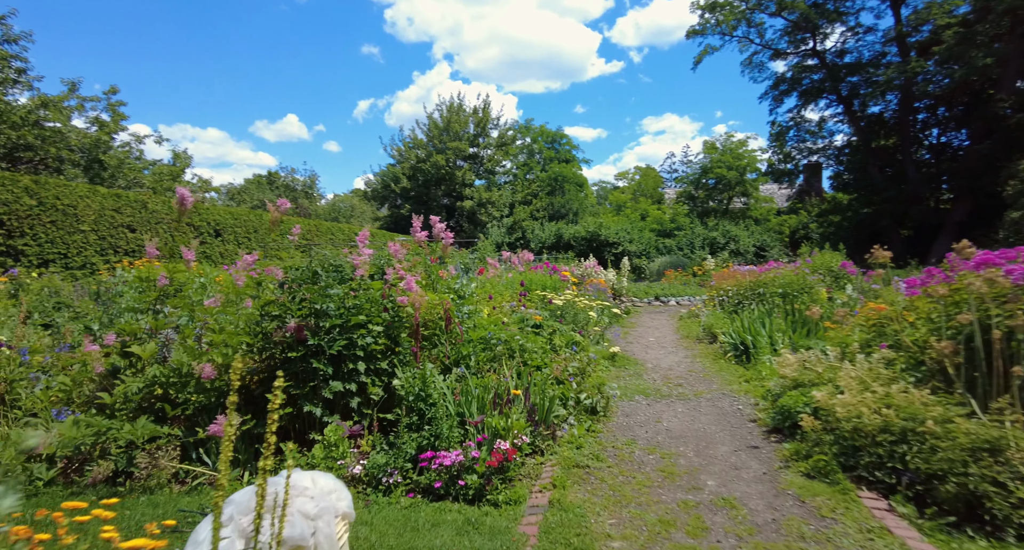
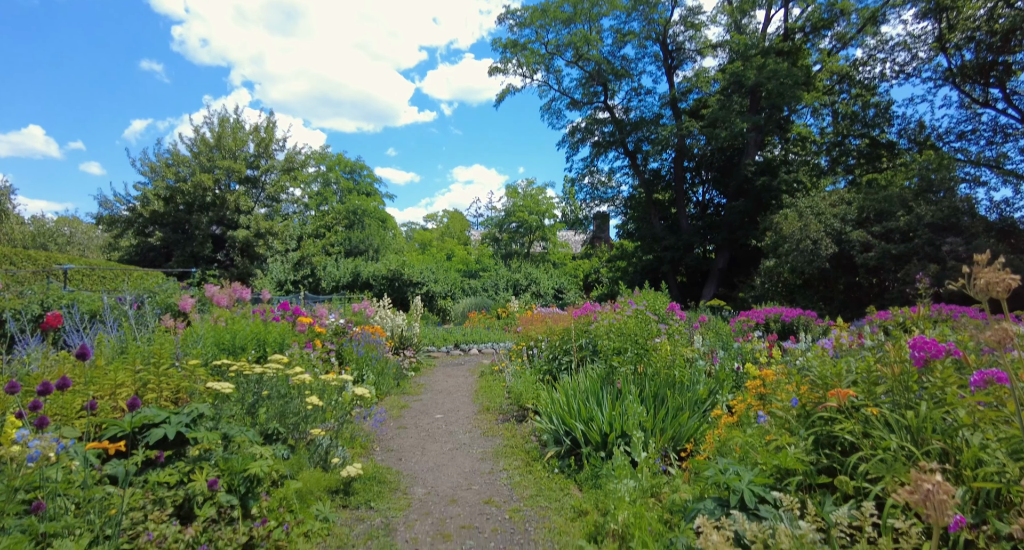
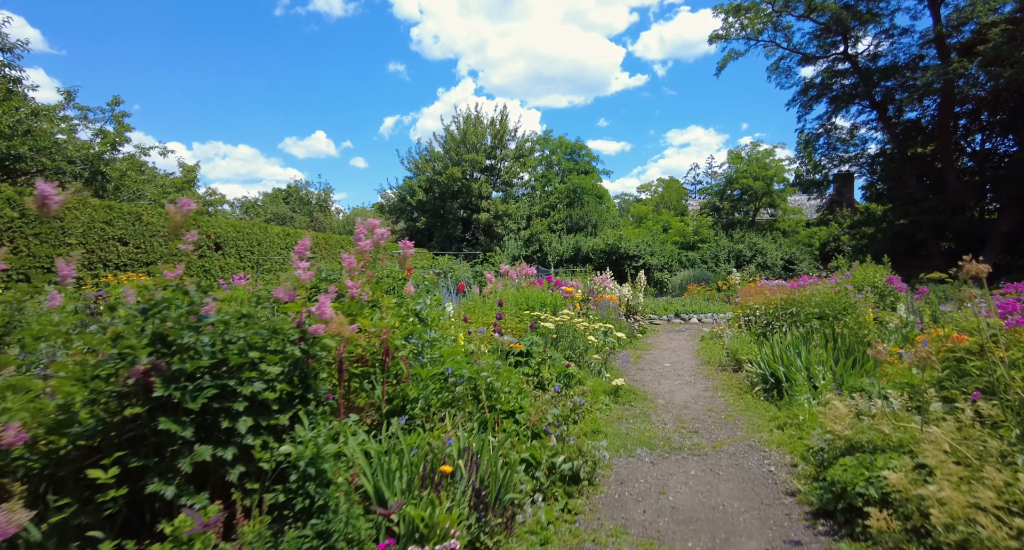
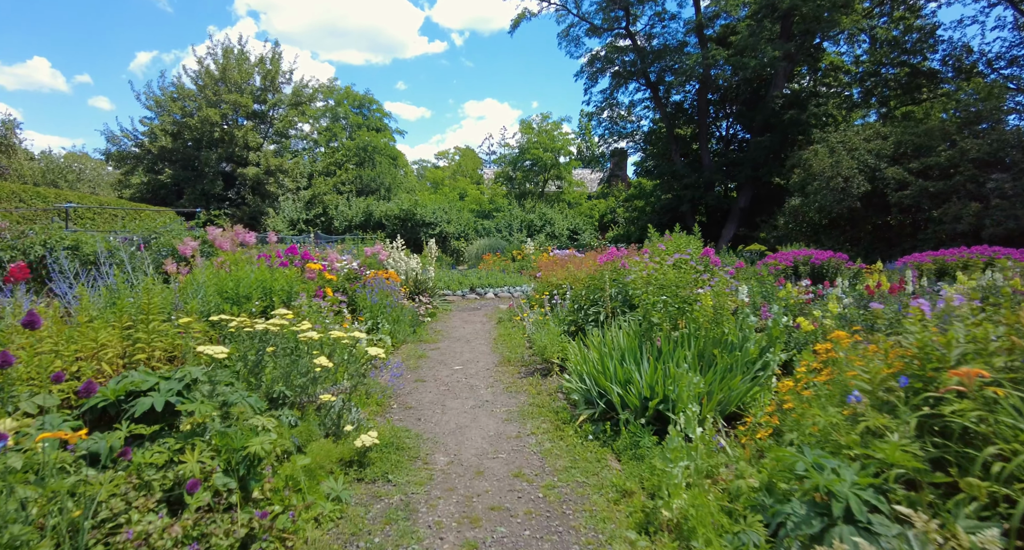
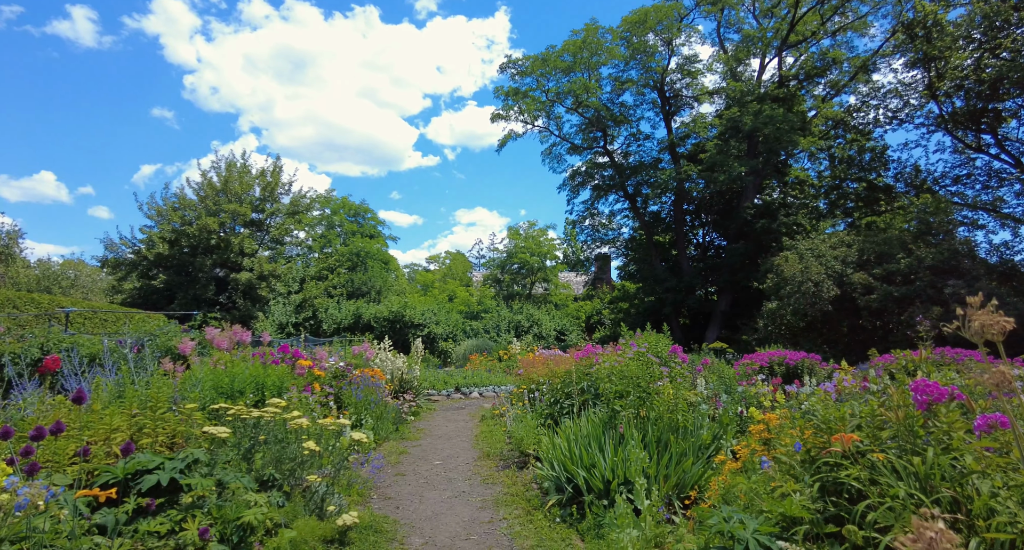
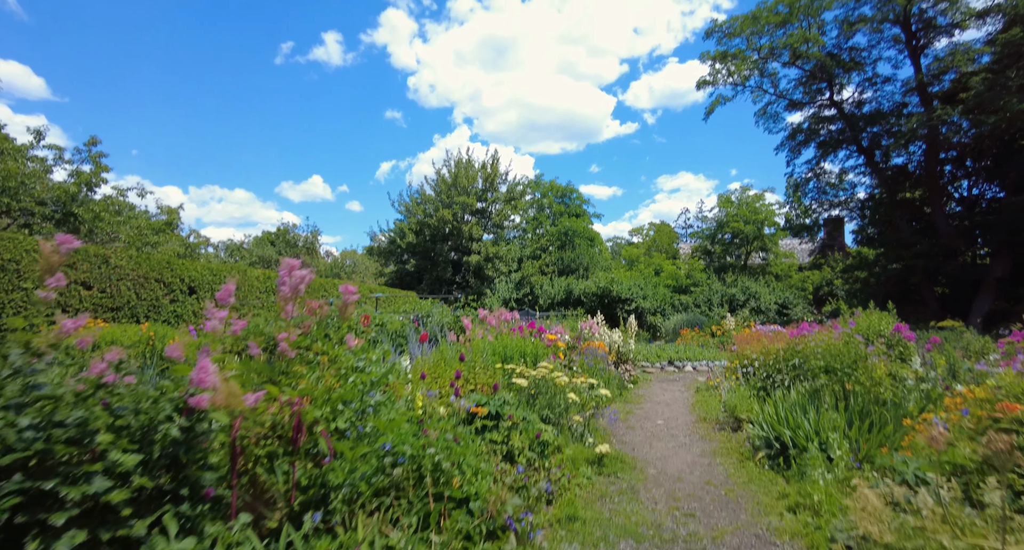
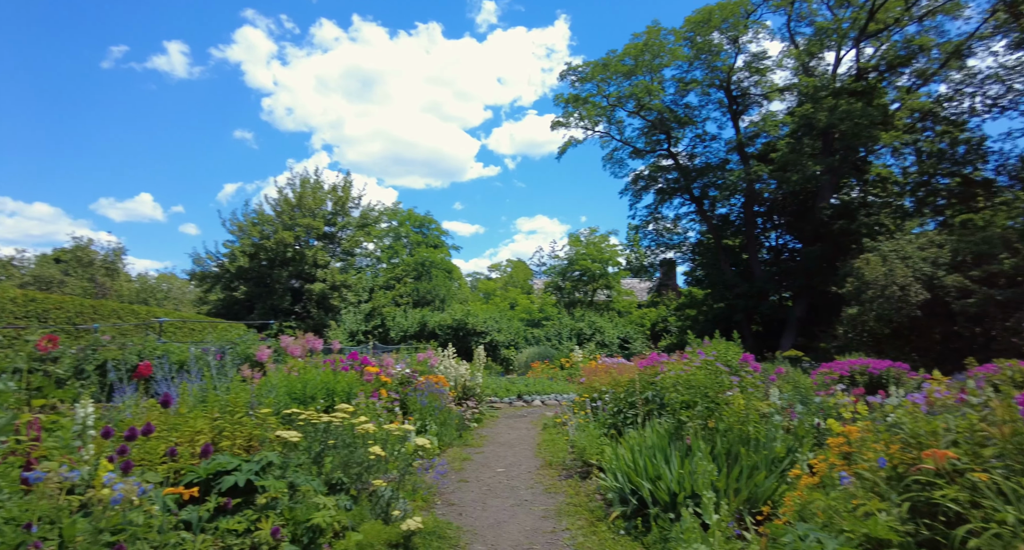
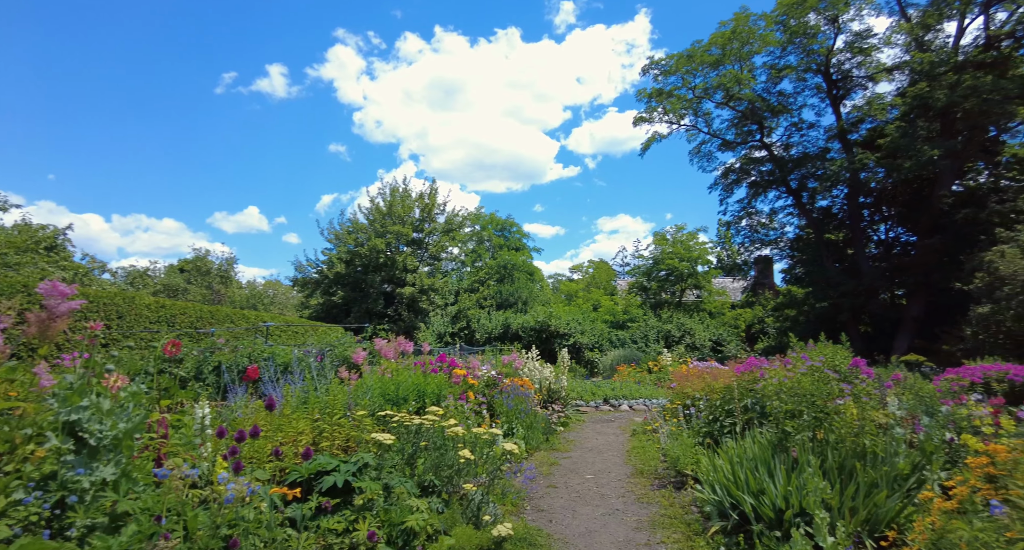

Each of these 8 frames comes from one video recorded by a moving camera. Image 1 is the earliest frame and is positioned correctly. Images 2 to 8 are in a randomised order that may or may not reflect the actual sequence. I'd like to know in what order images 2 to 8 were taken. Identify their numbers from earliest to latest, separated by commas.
3, 6, 8, 7, 5, 2, 4
